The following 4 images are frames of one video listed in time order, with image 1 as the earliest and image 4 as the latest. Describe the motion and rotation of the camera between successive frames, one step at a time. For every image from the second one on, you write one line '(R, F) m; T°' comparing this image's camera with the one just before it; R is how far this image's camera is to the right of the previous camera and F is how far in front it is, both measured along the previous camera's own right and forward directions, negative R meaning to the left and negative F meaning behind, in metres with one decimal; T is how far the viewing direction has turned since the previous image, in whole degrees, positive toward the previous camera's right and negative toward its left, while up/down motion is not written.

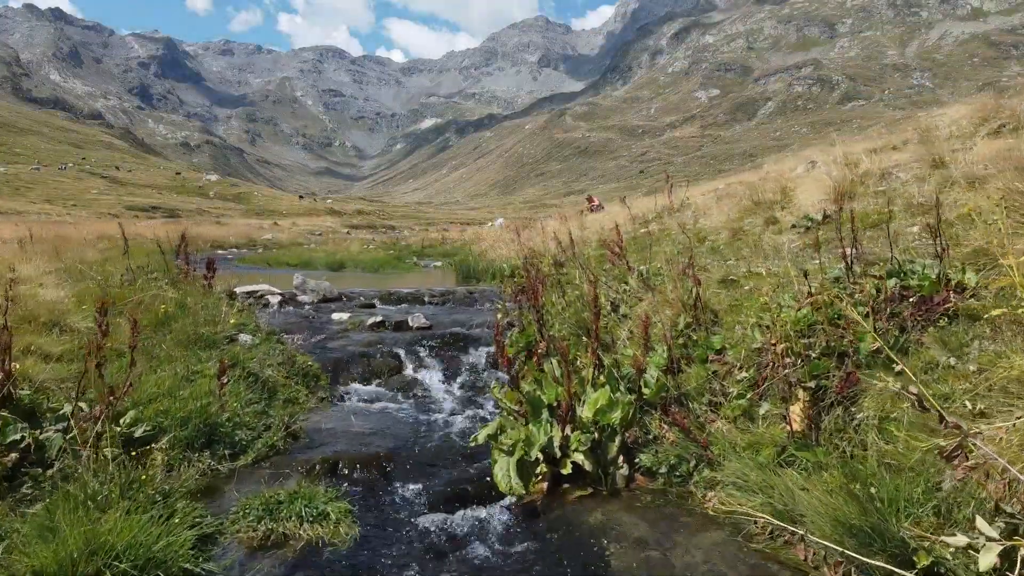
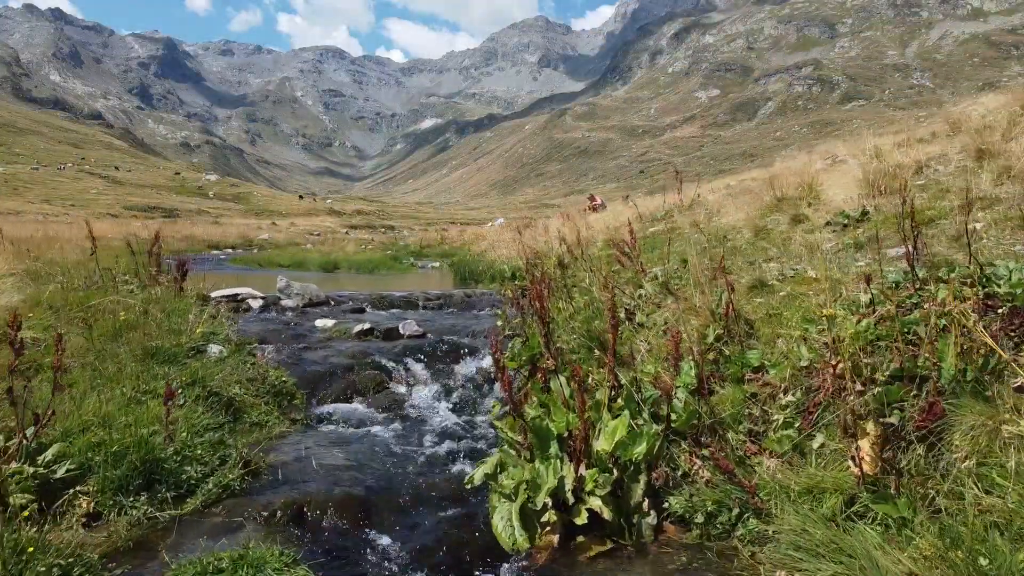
(0.0, +1.1) m; 0°
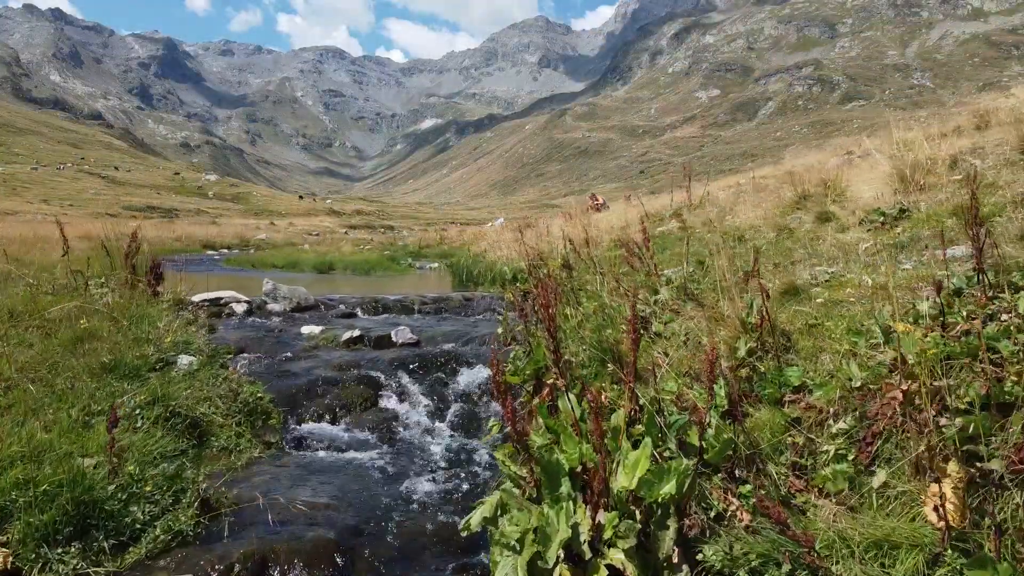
(0.0, +0.8) m; 0°
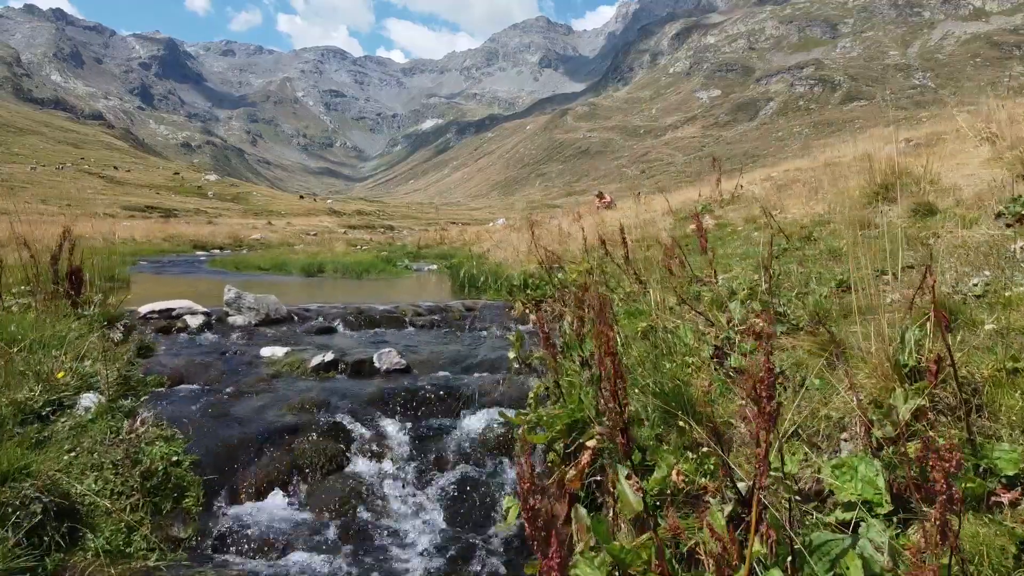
(-0.1, +2.1) m; 0°
